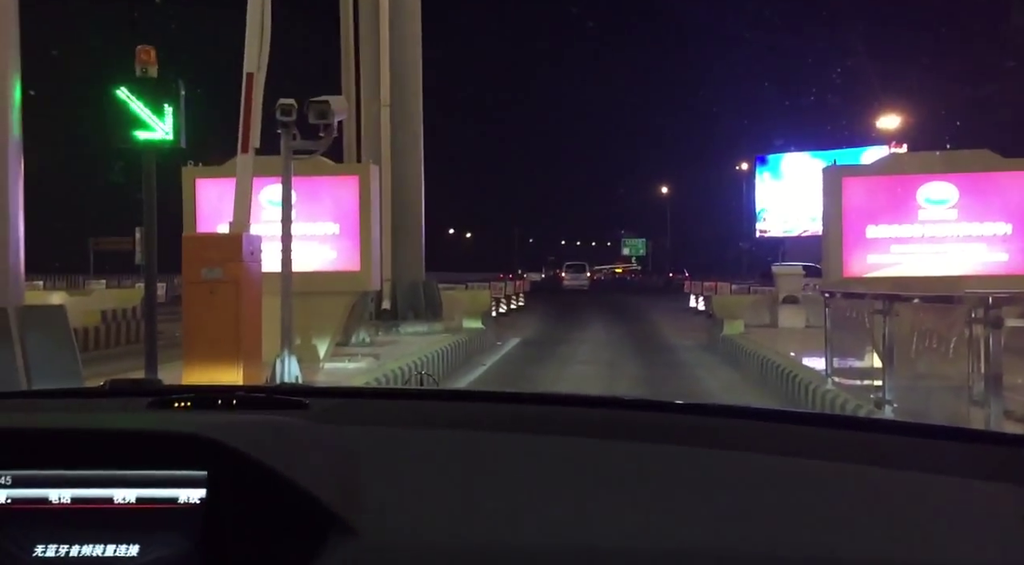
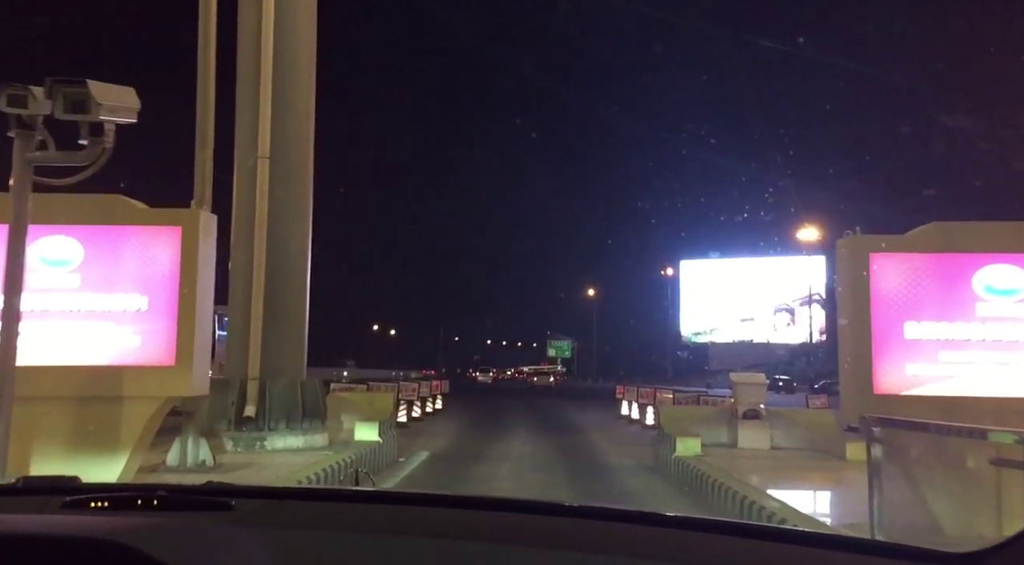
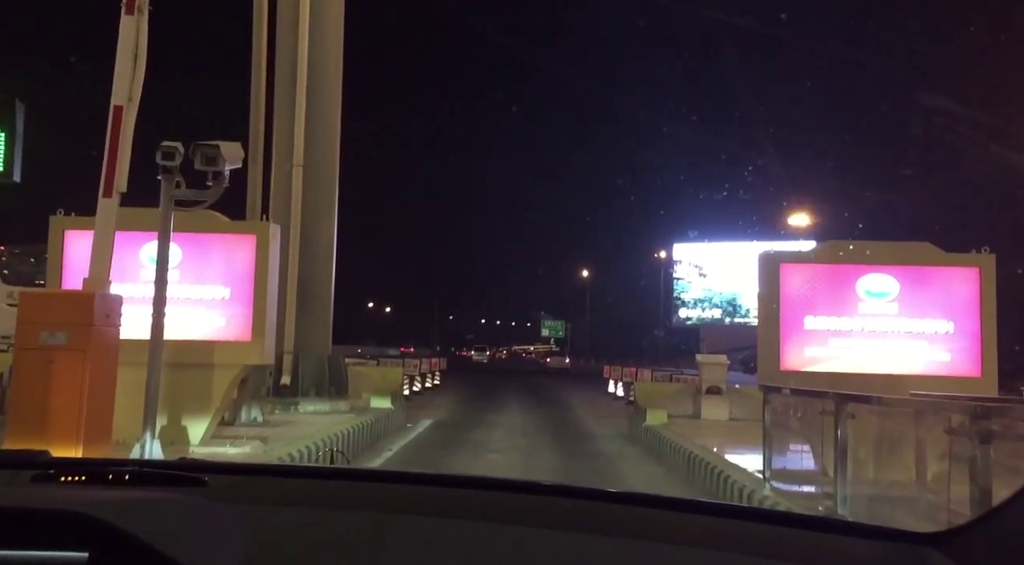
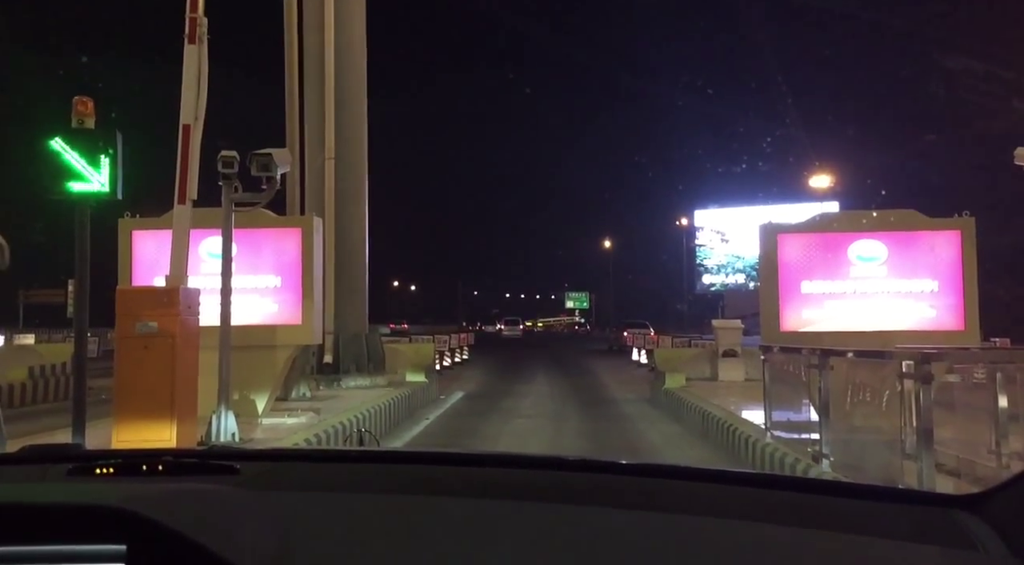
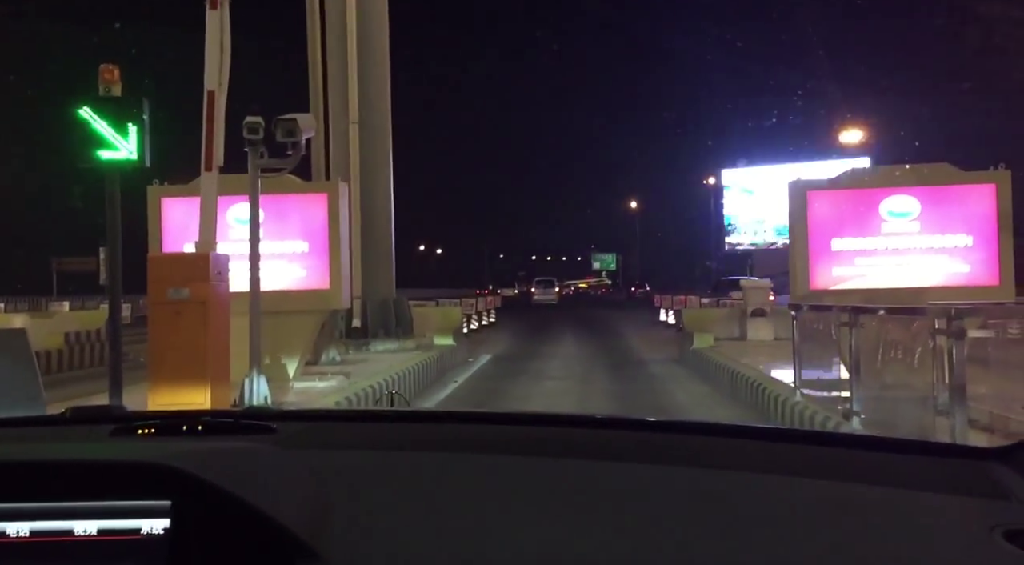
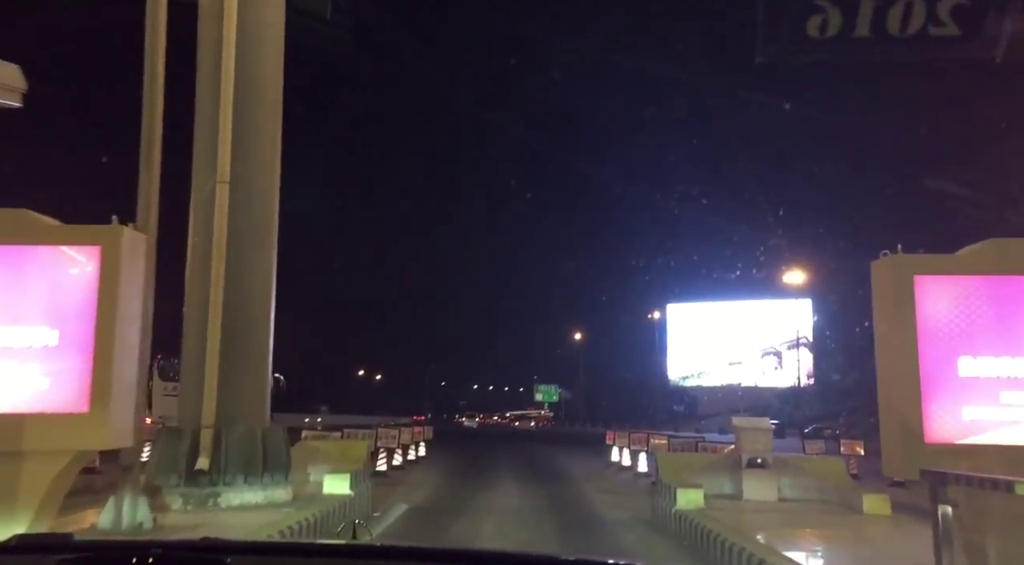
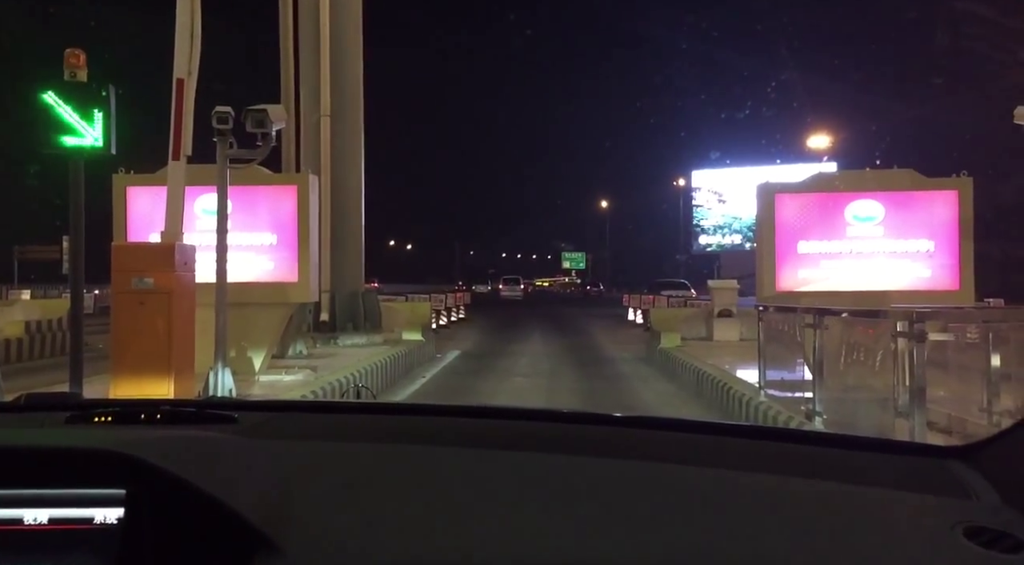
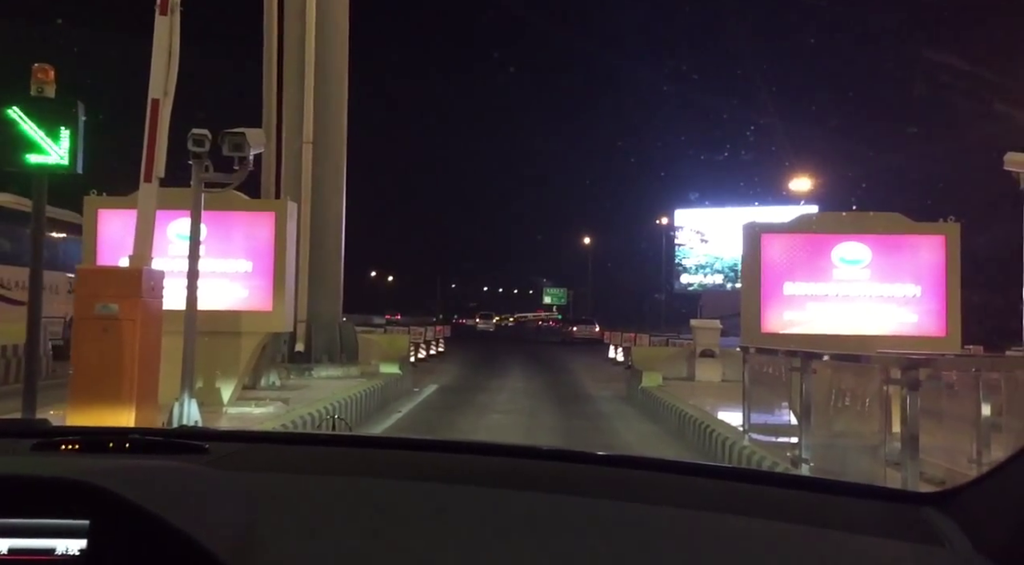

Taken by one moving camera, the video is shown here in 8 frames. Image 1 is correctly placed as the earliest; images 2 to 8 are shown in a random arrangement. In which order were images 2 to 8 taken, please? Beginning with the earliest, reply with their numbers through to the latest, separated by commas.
5, 7, 4, 8, 3, 2, 6
